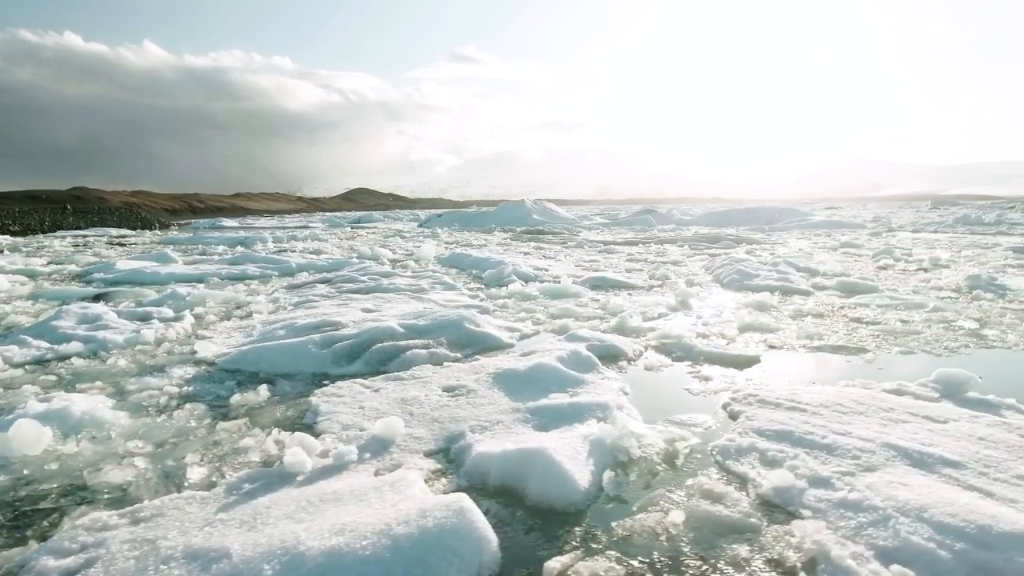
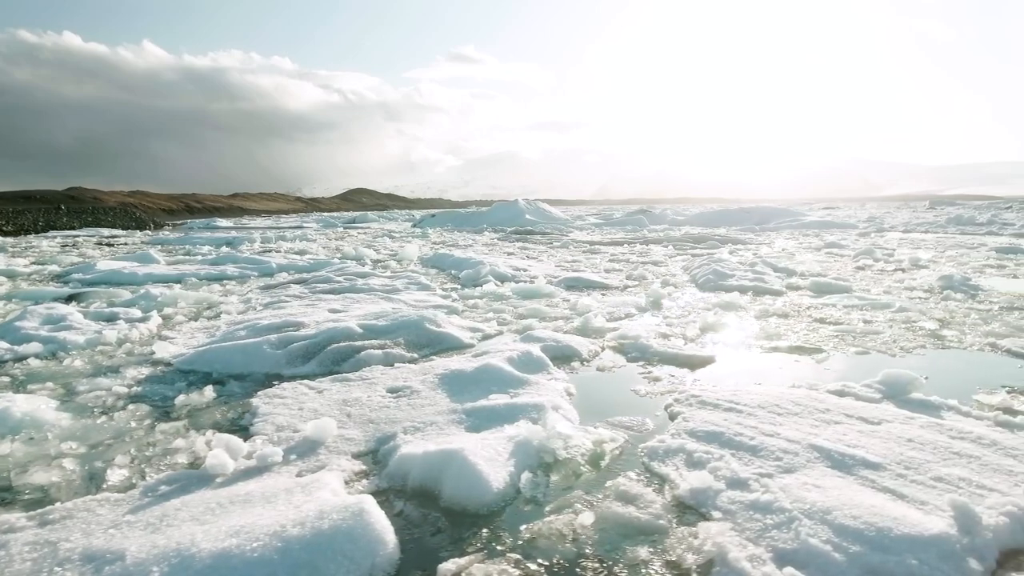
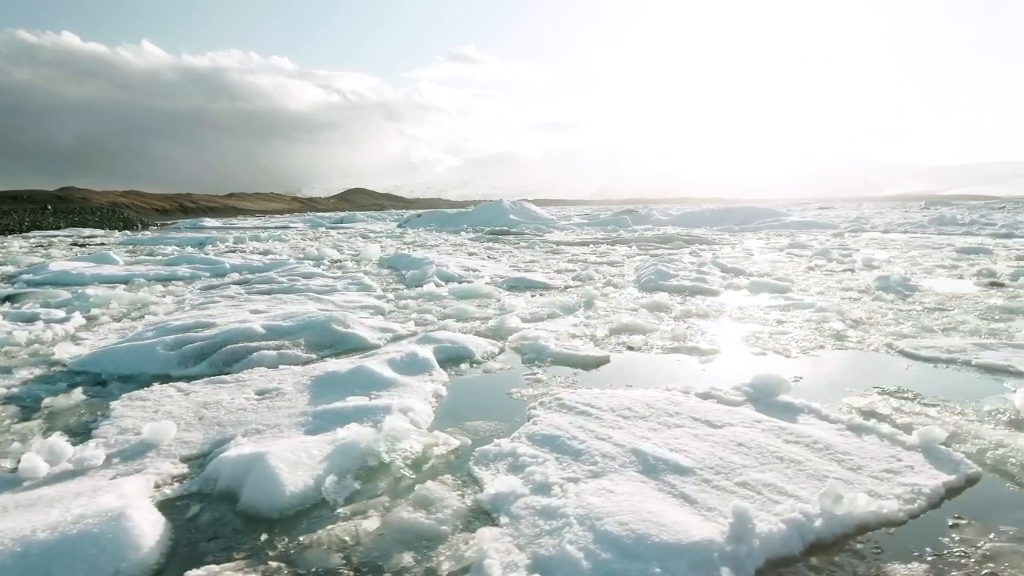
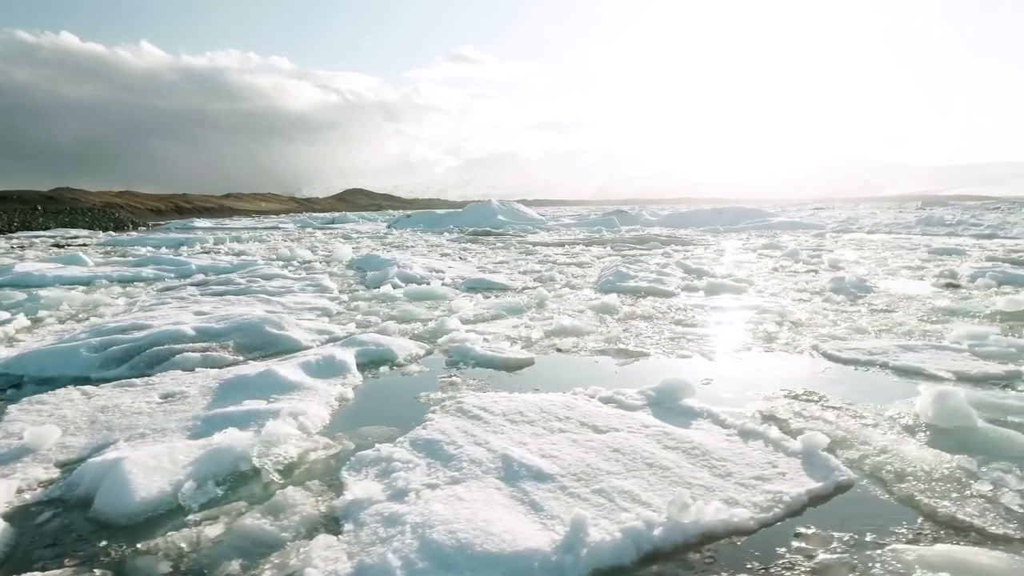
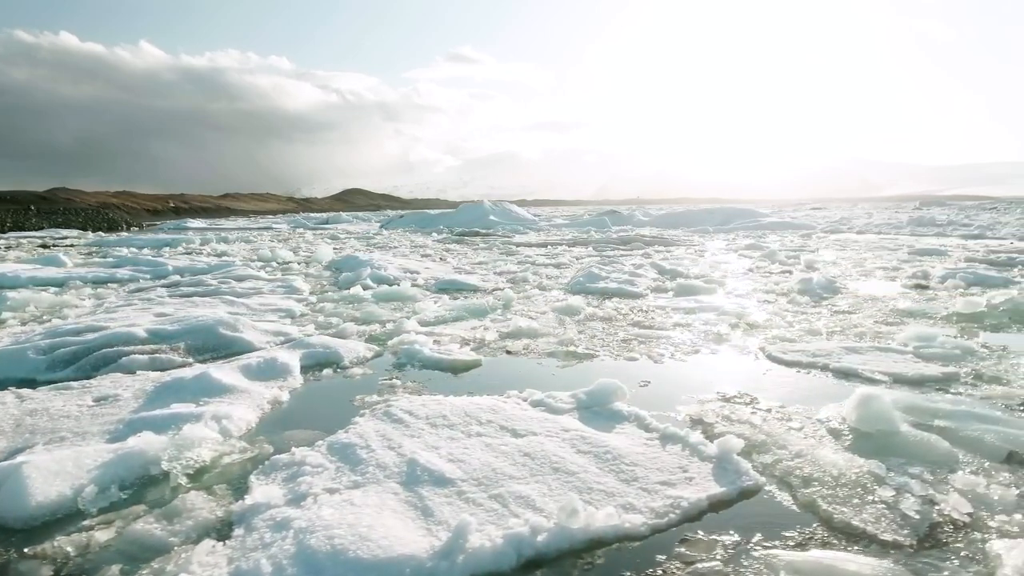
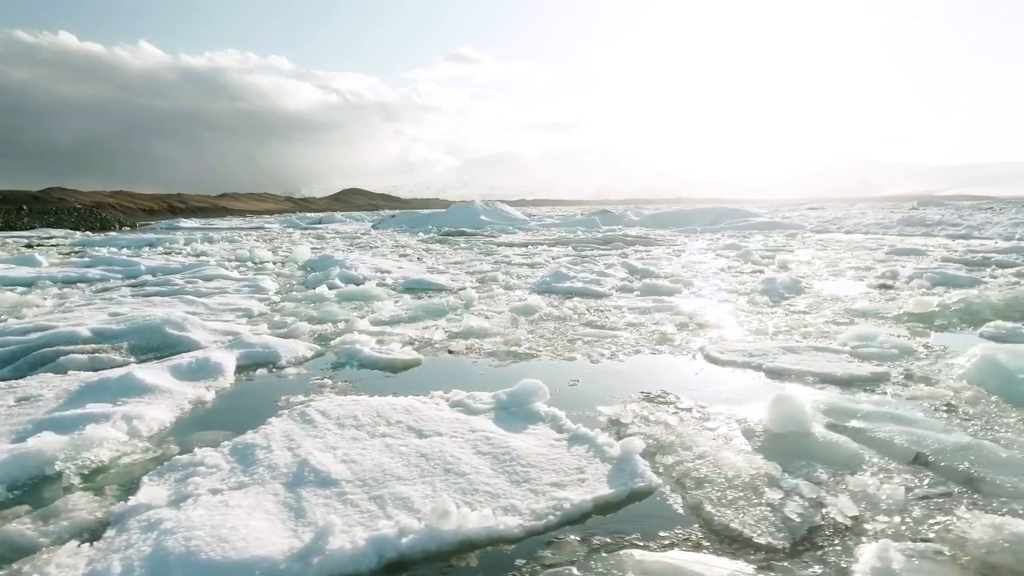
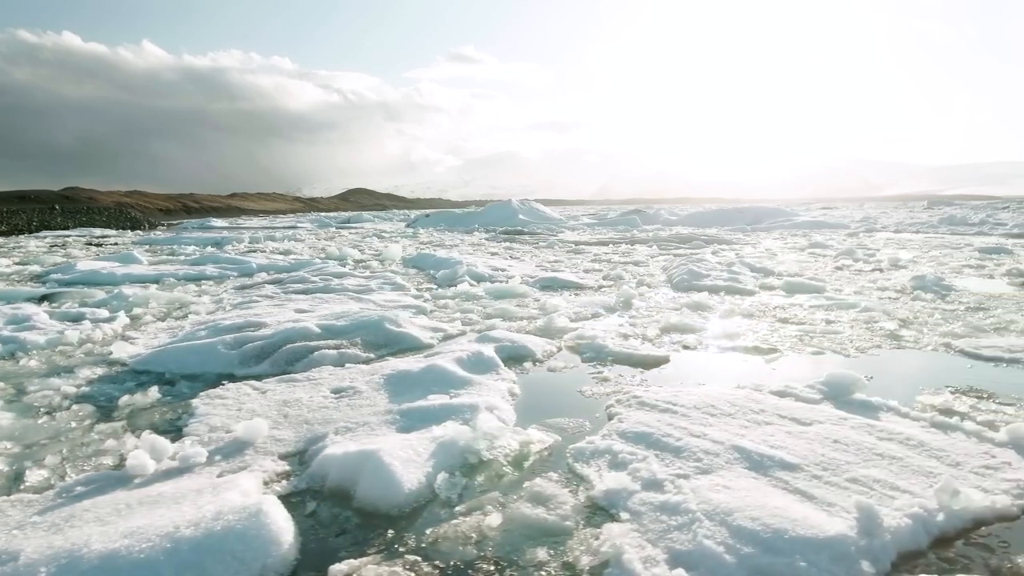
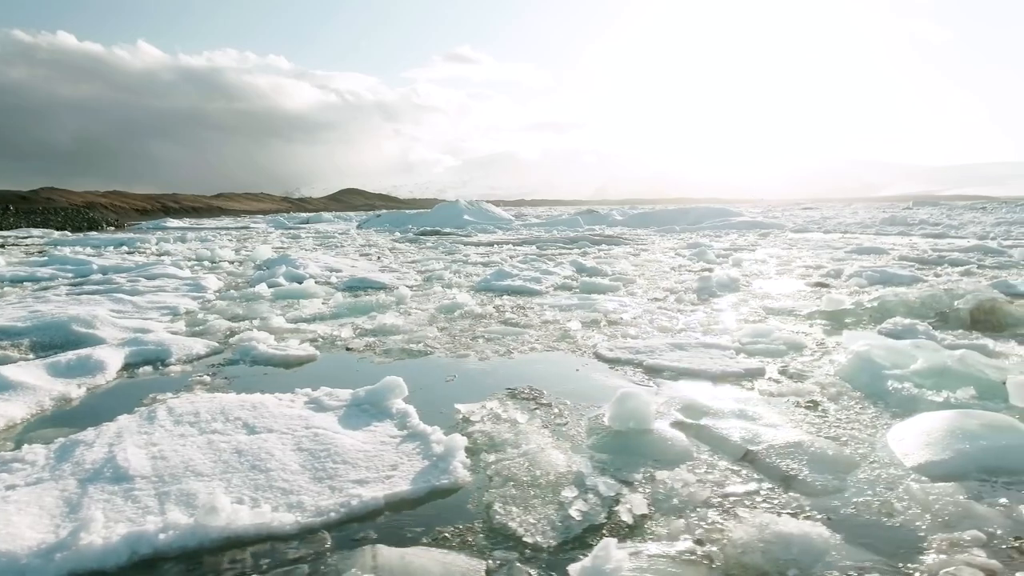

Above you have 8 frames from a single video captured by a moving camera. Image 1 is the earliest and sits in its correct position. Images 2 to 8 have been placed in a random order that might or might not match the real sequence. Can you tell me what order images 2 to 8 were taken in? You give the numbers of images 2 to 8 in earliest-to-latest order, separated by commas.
2, 7, 3, 4, 5, 6, 8
